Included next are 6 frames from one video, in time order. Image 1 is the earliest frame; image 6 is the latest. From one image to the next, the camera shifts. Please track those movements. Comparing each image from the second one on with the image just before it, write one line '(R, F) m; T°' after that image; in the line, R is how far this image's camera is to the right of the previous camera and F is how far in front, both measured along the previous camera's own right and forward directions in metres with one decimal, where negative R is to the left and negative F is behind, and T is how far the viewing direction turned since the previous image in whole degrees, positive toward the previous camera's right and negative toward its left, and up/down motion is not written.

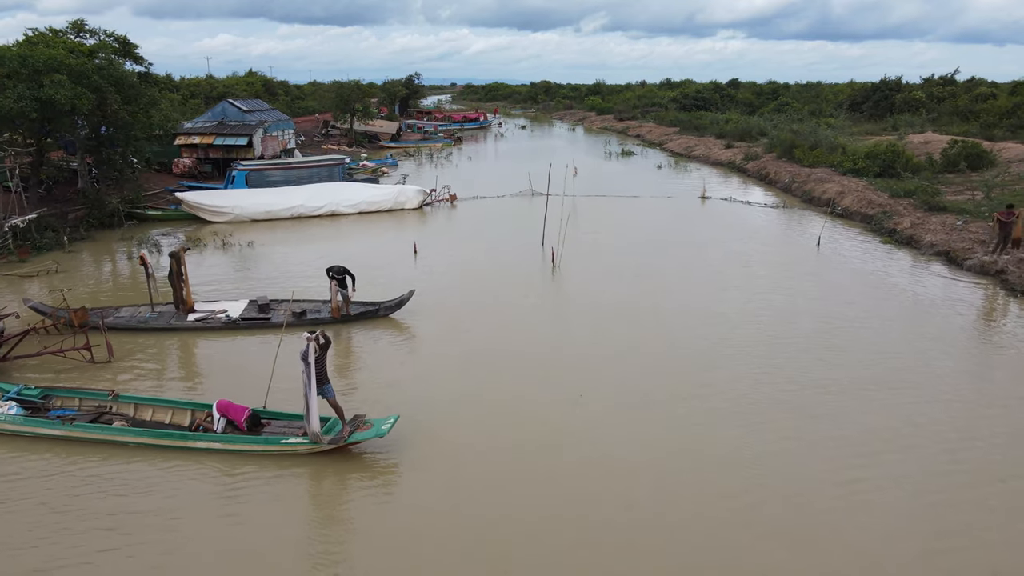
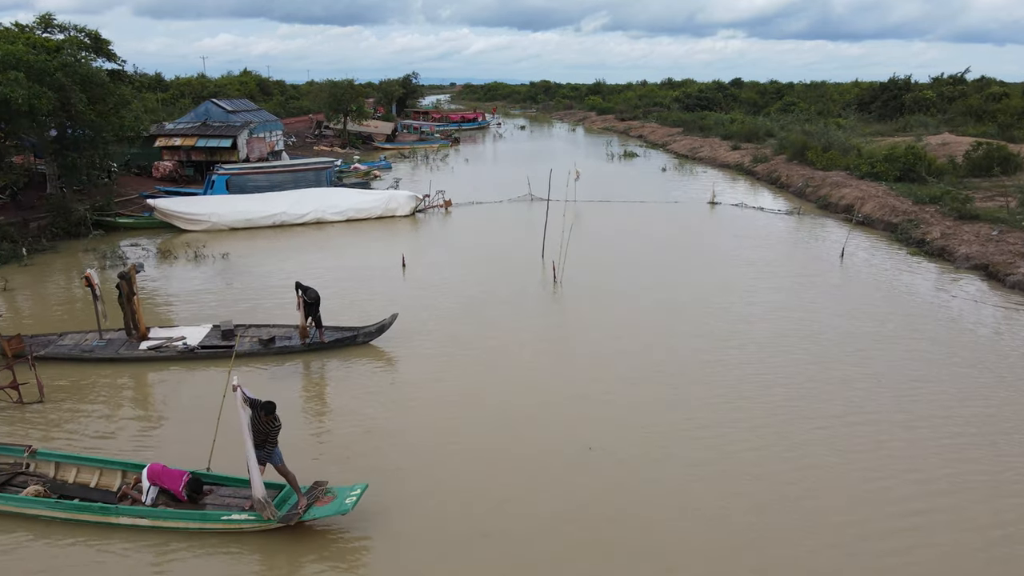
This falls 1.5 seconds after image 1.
(+0.1, +1.3) m; 0°
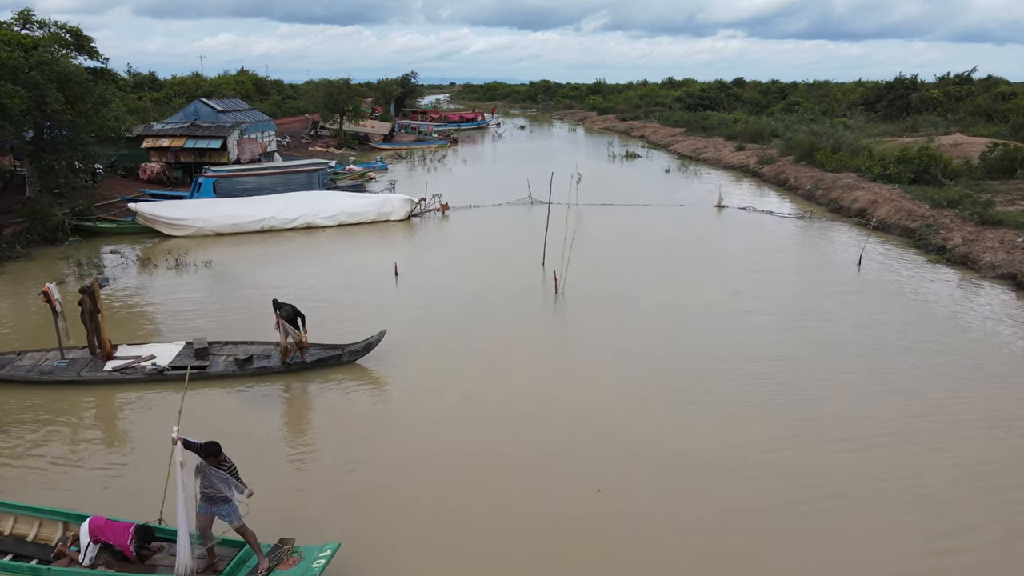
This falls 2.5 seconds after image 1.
(0.0, +0.8) m; 0°
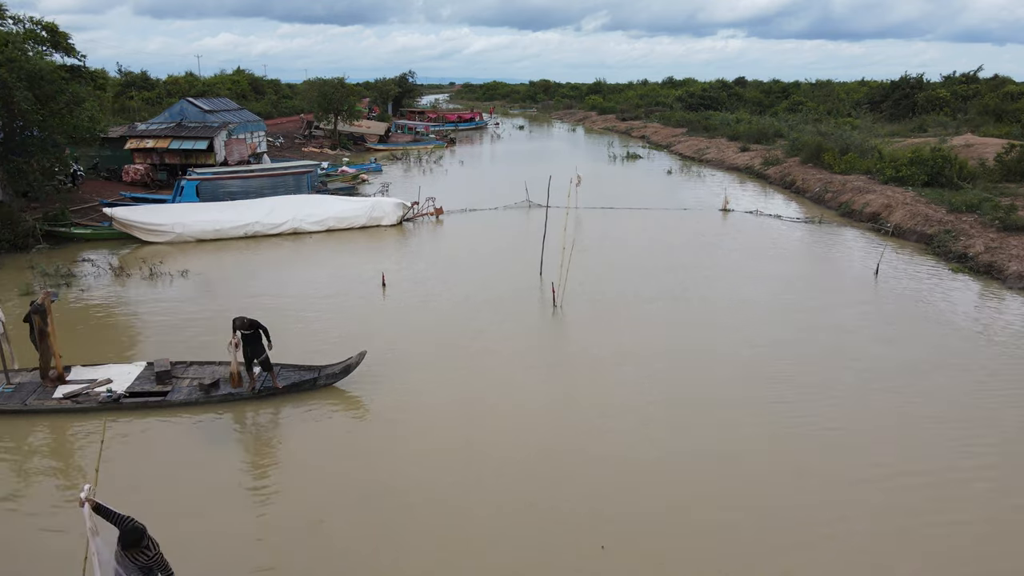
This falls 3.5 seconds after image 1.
(+0.1, +0.8) m; 0°
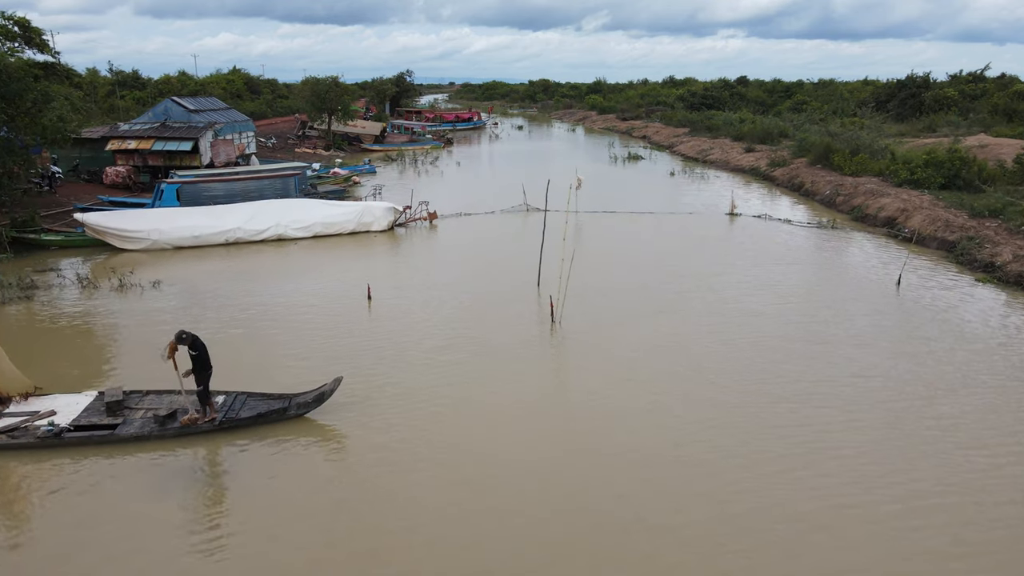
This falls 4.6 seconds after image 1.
(+0.1, +0.9) m; 0°
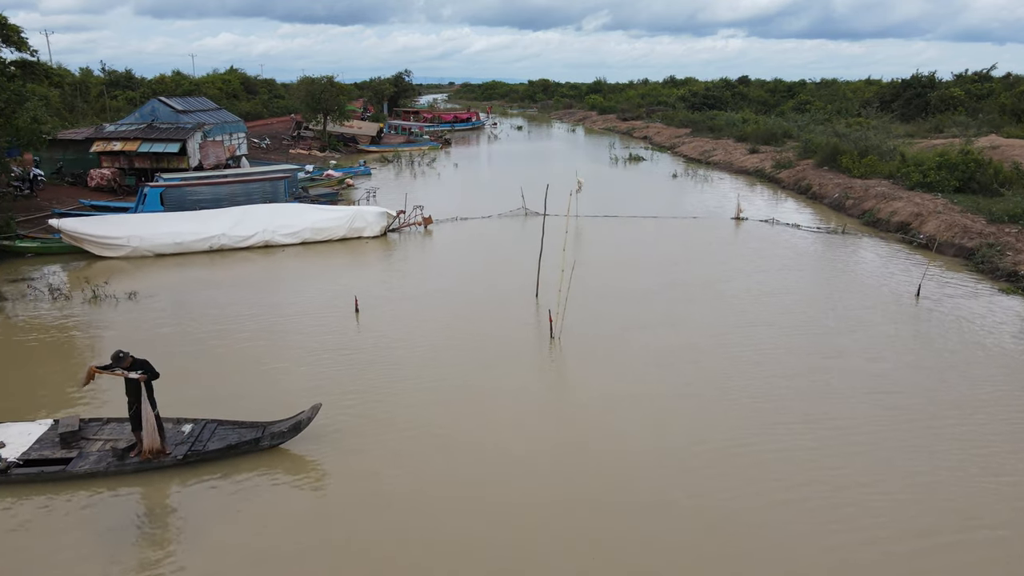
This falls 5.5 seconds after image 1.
(+0.1, +0.7) m; 0°
